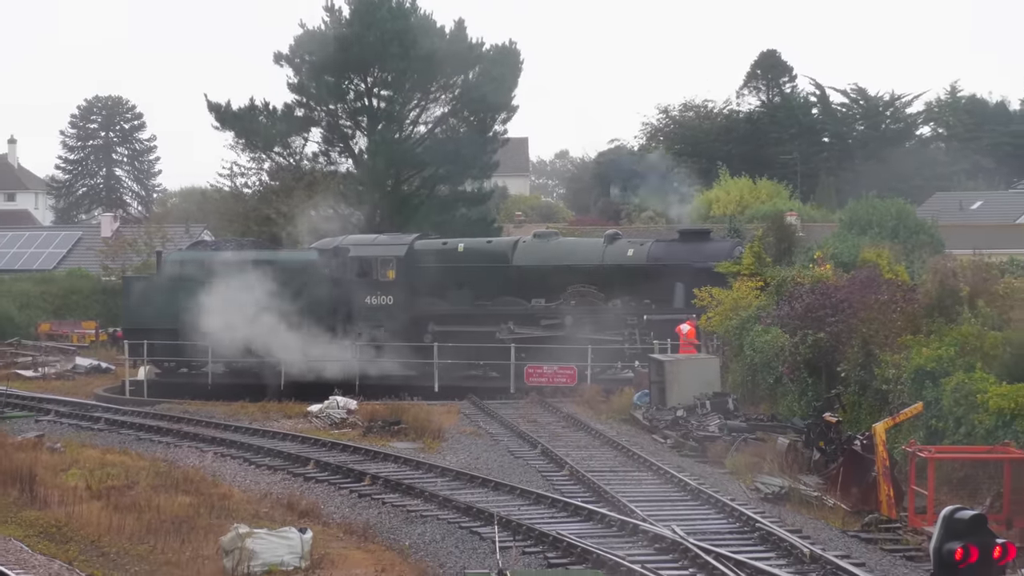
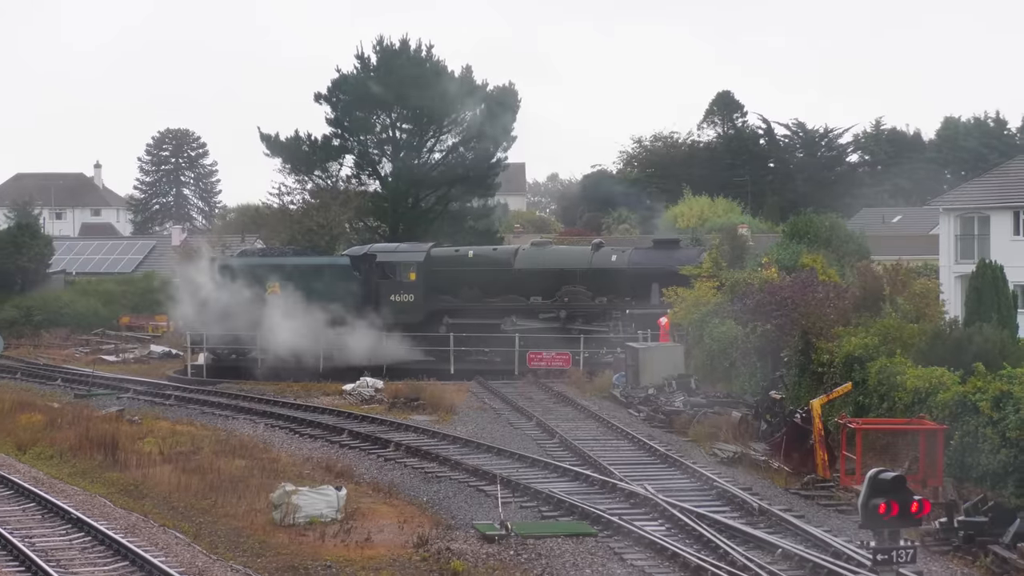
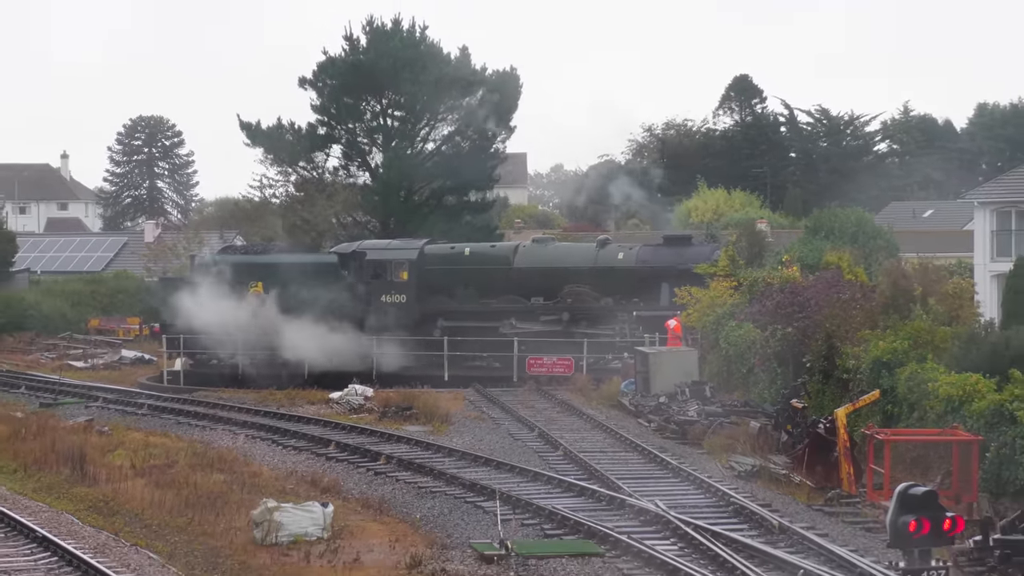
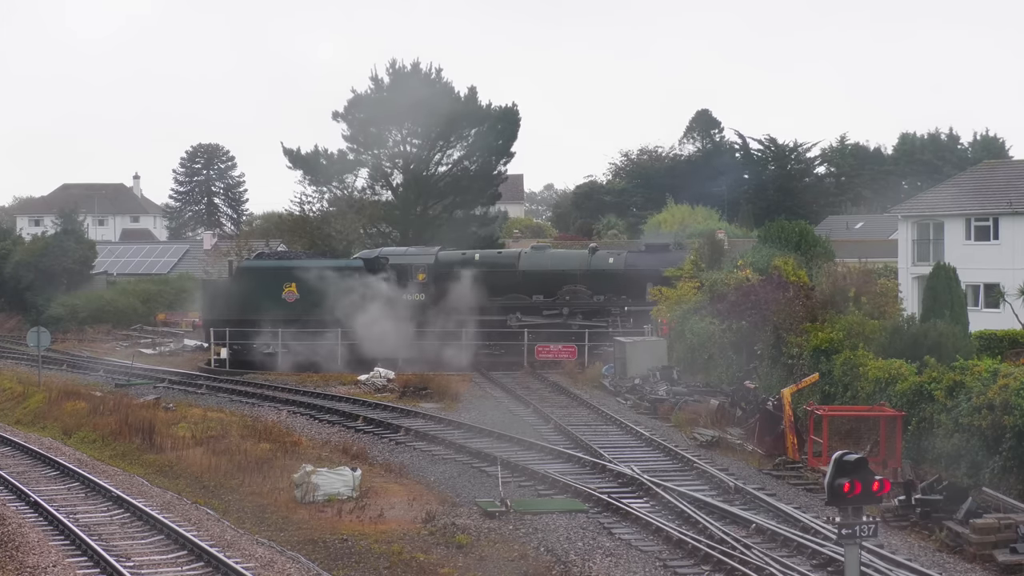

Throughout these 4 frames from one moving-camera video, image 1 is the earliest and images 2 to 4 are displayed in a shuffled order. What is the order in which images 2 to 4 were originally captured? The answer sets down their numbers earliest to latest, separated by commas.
3, 2, 4
